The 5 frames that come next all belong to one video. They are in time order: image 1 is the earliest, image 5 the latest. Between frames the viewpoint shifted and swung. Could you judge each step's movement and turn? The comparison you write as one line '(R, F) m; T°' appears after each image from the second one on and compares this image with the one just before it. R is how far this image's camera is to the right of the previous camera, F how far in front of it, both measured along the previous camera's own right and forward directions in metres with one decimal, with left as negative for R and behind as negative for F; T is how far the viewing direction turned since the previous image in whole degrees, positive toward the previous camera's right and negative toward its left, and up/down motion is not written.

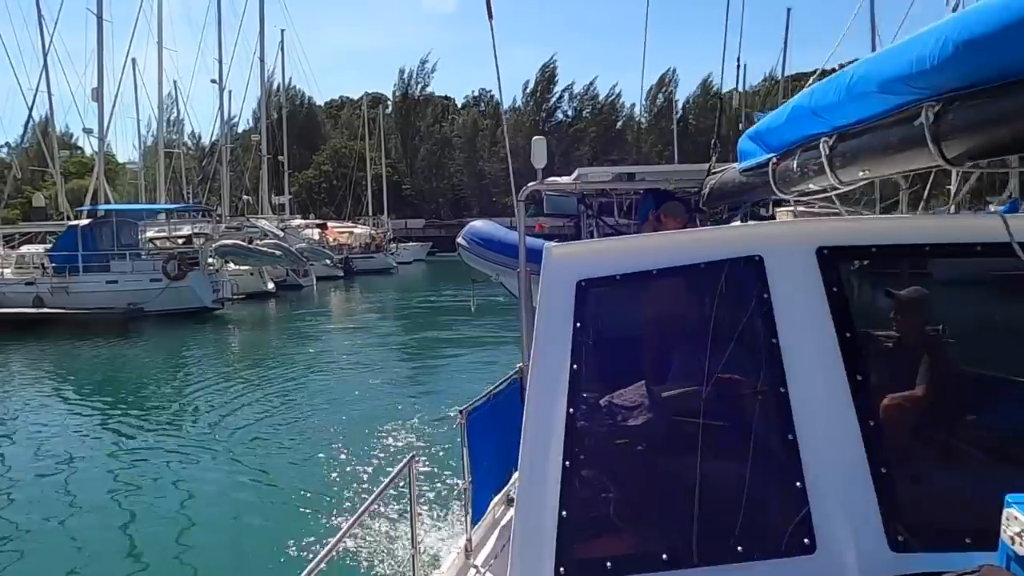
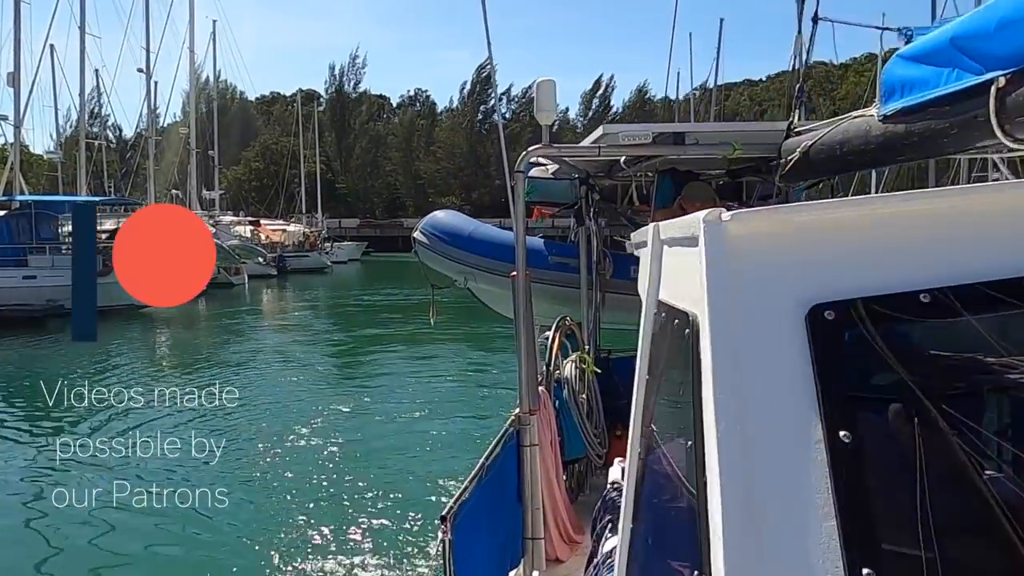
(-0.3, +2.0) m; +5°
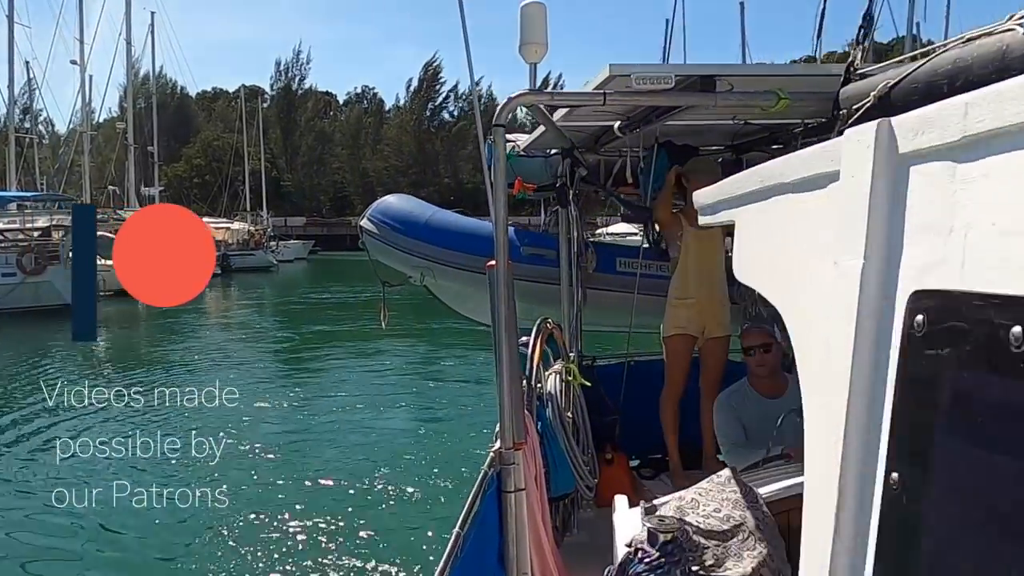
(-0.1, +1.1) m; +4°
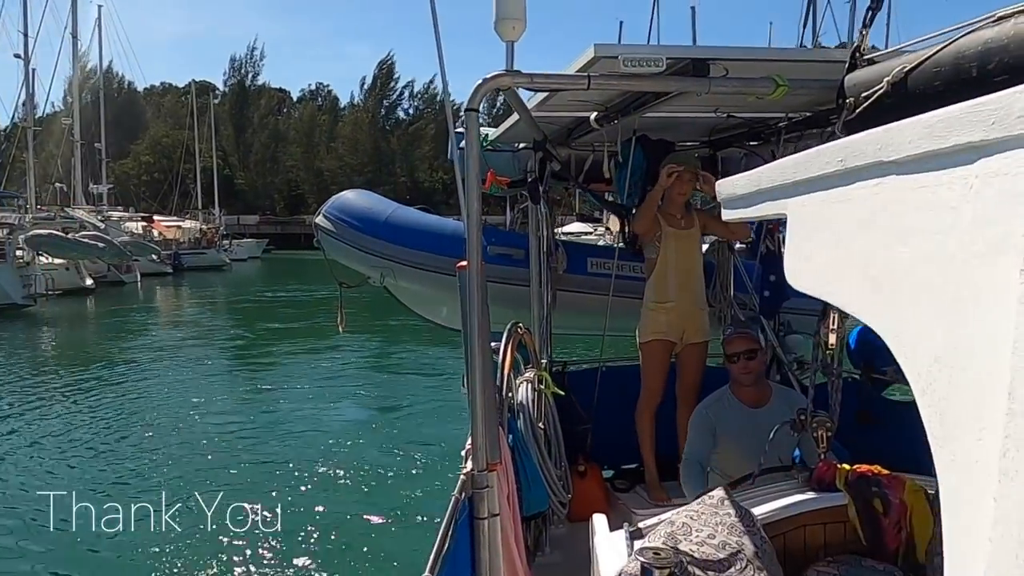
(-0.1, +0.3) m; +3°
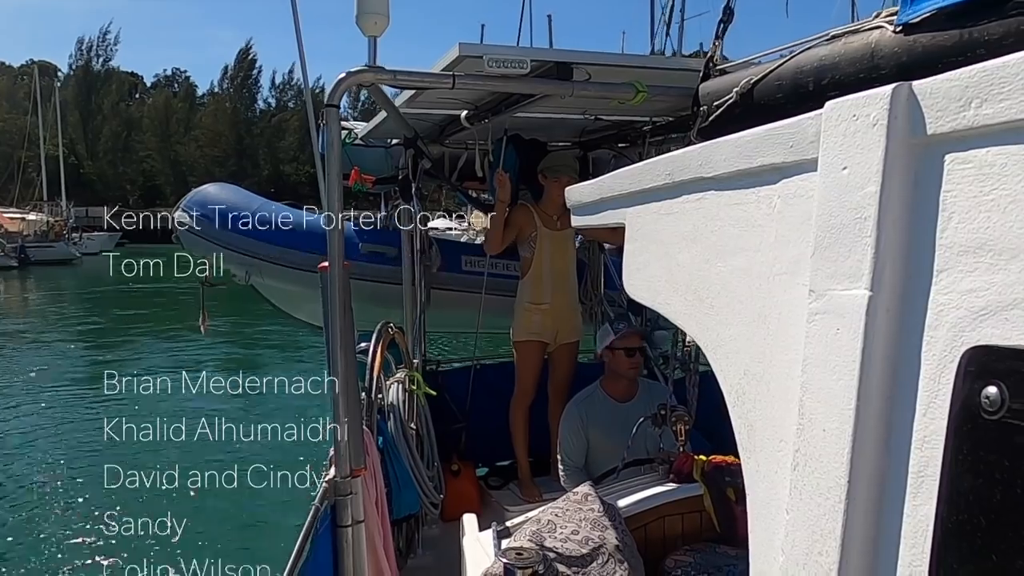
(+0.1, 0.0) m; +9°
